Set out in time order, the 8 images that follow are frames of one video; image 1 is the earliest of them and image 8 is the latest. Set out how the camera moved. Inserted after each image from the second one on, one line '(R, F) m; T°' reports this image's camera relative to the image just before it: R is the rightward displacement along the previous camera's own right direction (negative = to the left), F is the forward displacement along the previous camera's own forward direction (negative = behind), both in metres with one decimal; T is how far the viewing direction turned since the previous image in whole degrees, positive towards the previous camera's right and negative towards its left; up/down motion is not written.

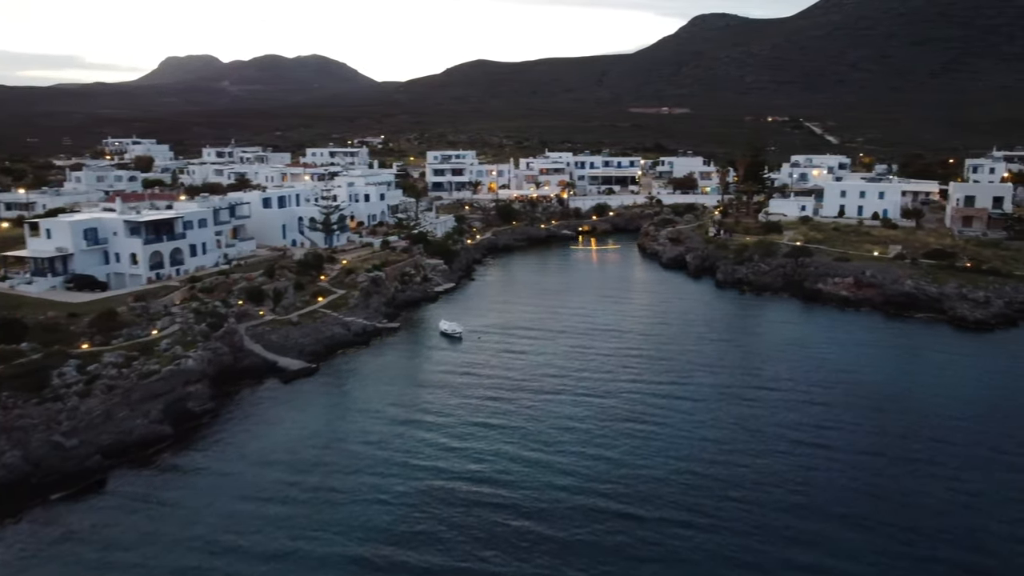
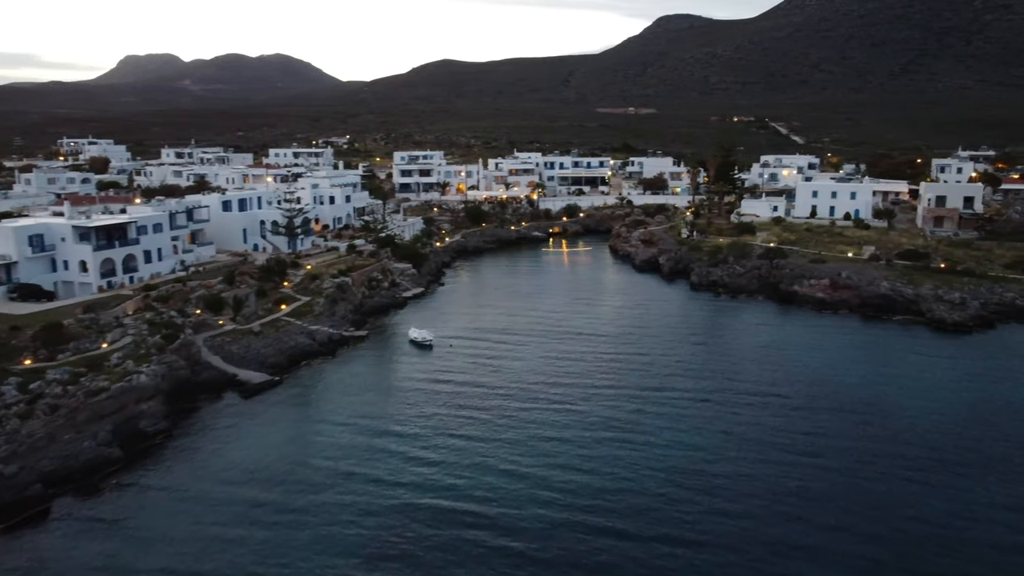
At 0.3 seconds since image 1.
(-0.3, +2.1) m; +2°
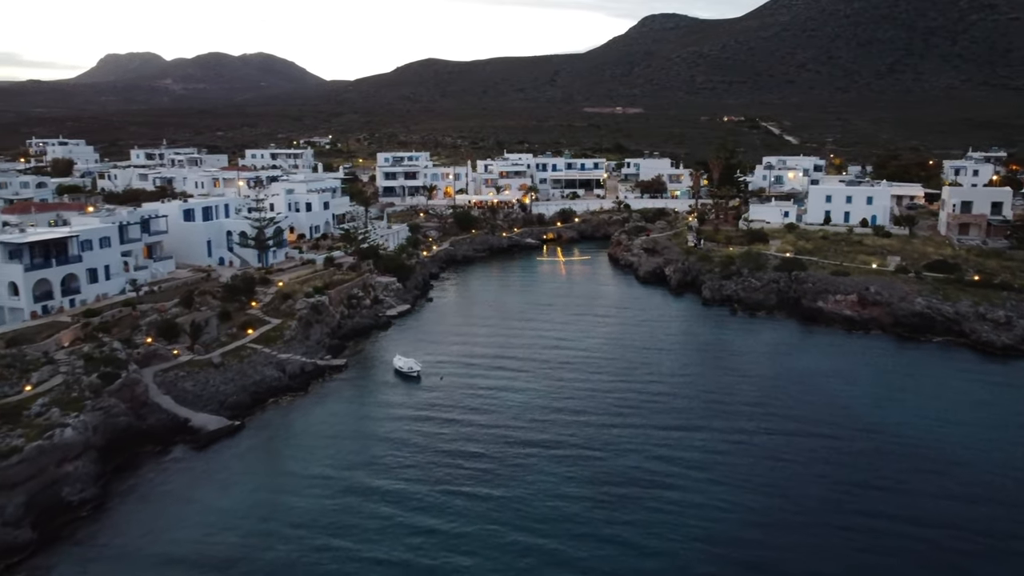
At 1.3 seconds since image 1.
(-0.8, +6.8) m; +1°
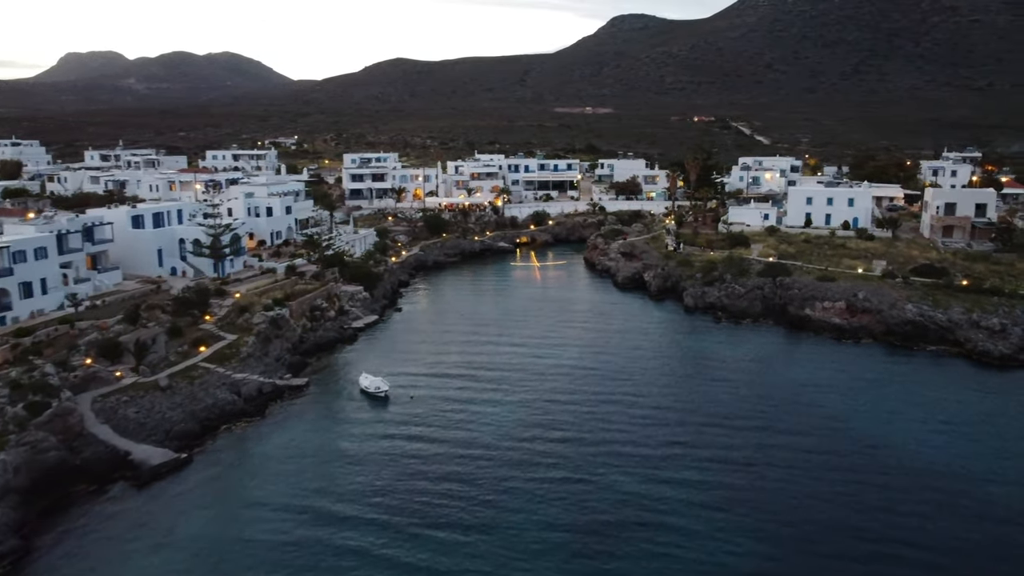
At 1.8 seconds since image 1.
(-0.2, +3.5) m; +2°
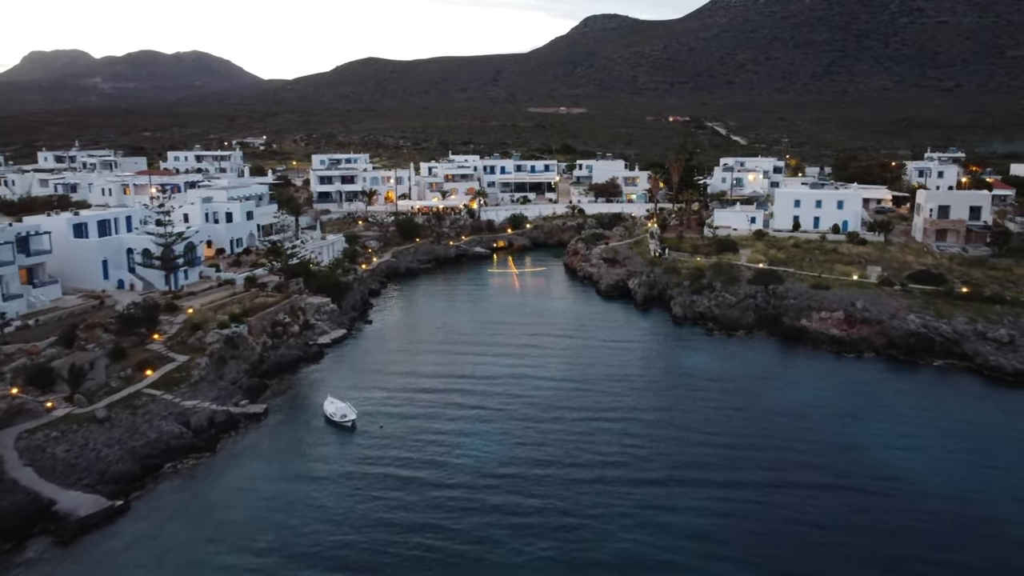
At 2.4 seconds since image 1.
(-0.3, +4.1) m; +2°
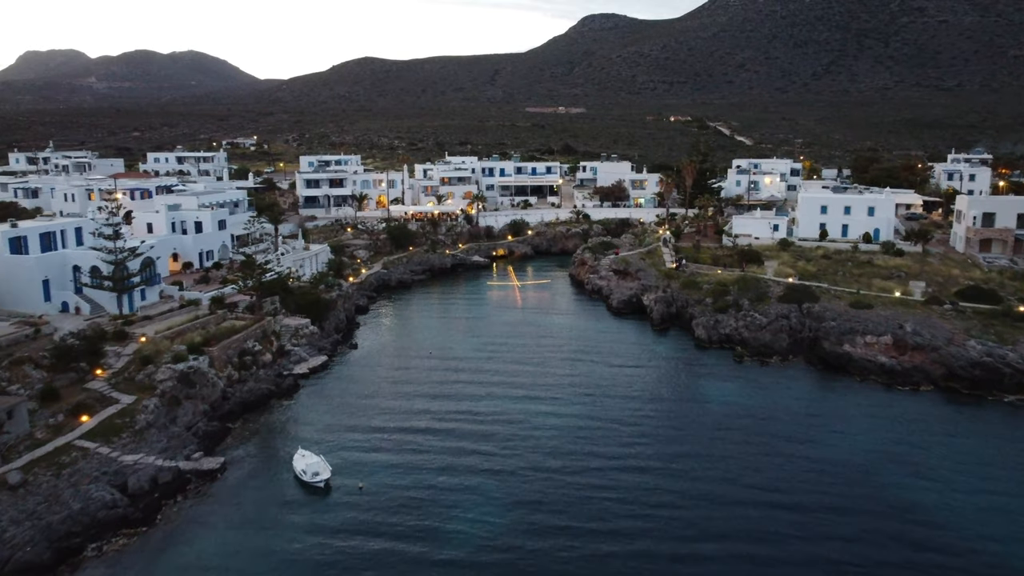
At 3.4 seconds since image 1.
(-0.4, +6.9) m; 0°
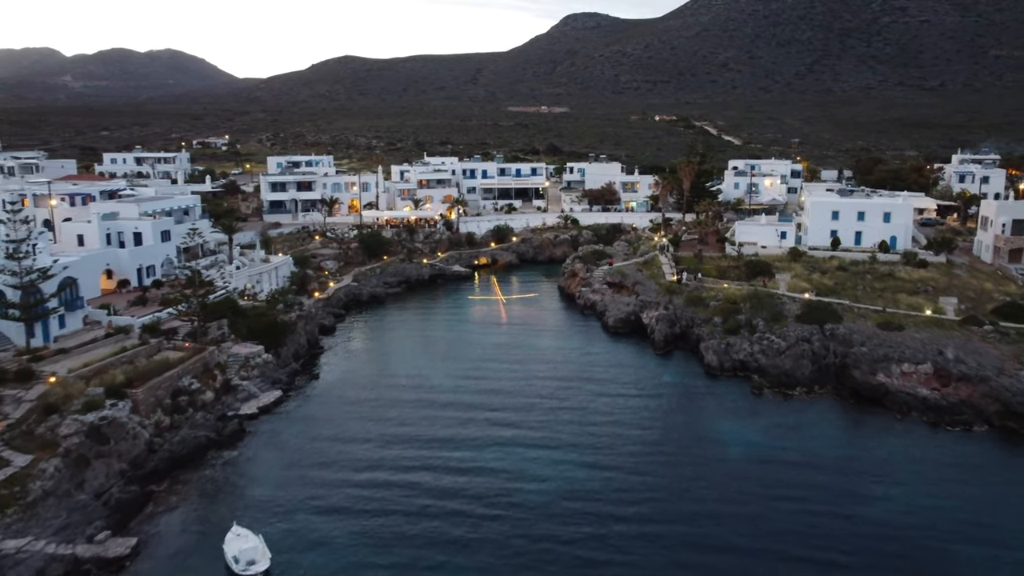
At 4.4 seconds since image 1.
(-0.1, +7.0) m; +1°
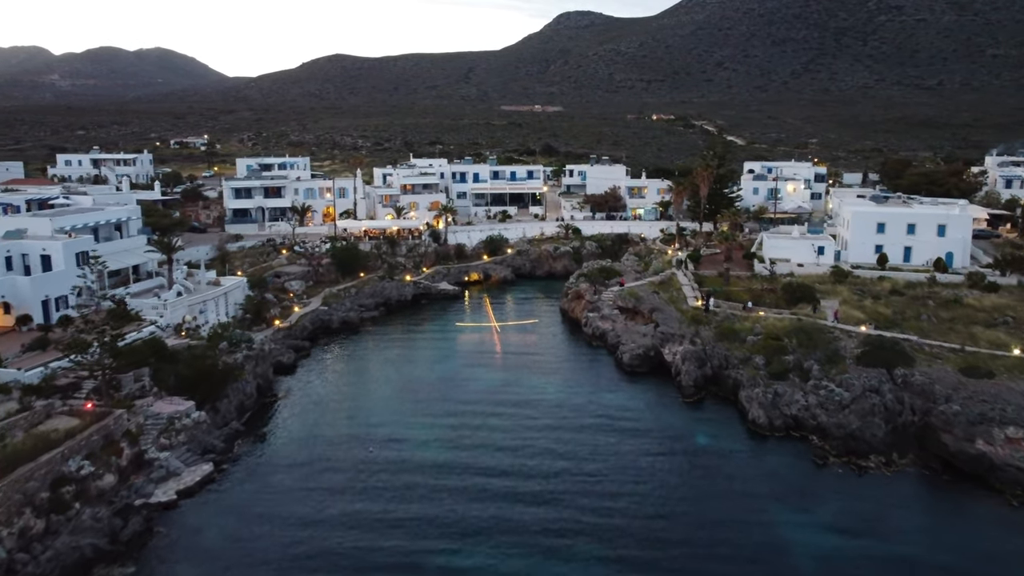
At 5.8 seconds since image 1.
(-0.2, +9.8) m; +1°
